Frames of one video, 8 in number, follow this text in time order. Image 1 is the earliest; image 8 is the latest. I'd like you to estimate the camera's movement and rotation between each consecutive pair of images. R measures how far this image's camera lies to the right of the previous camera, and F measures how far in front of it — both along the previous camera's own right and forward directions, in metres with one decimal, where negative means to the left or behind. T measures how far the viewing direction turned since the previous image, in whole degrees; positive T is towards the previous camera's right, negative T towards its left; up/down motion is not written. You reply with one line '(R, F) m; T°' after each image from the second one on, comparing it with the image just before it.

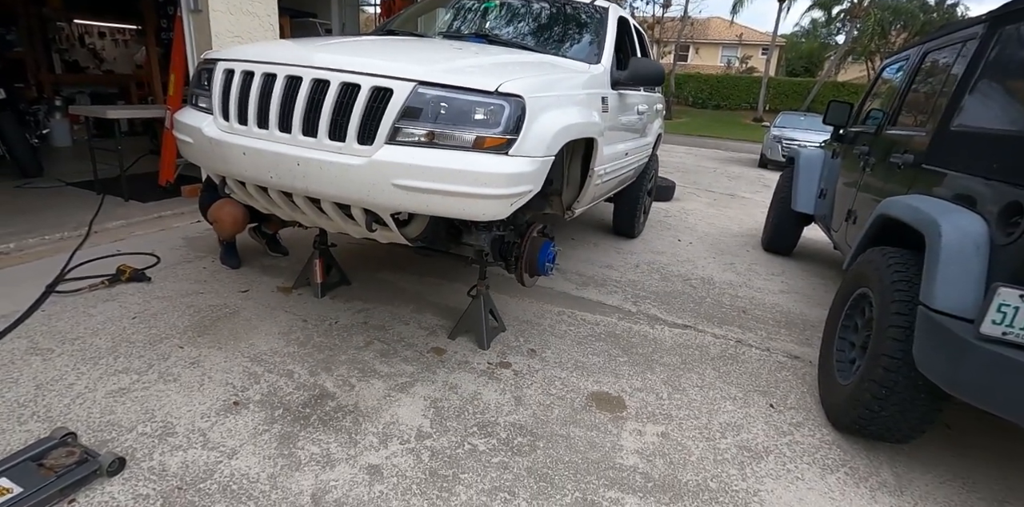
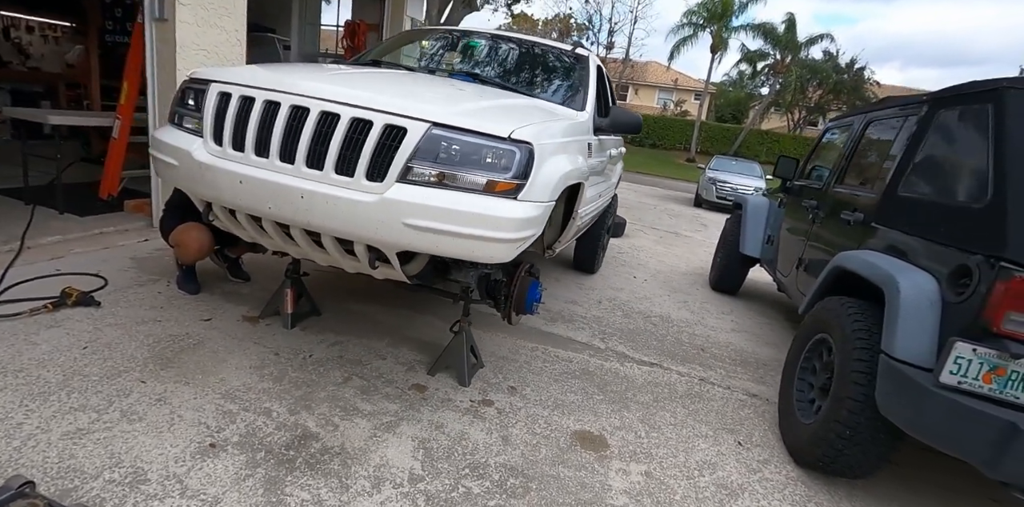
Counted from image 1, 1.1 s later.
(-0.2, 0.0) m; +7°
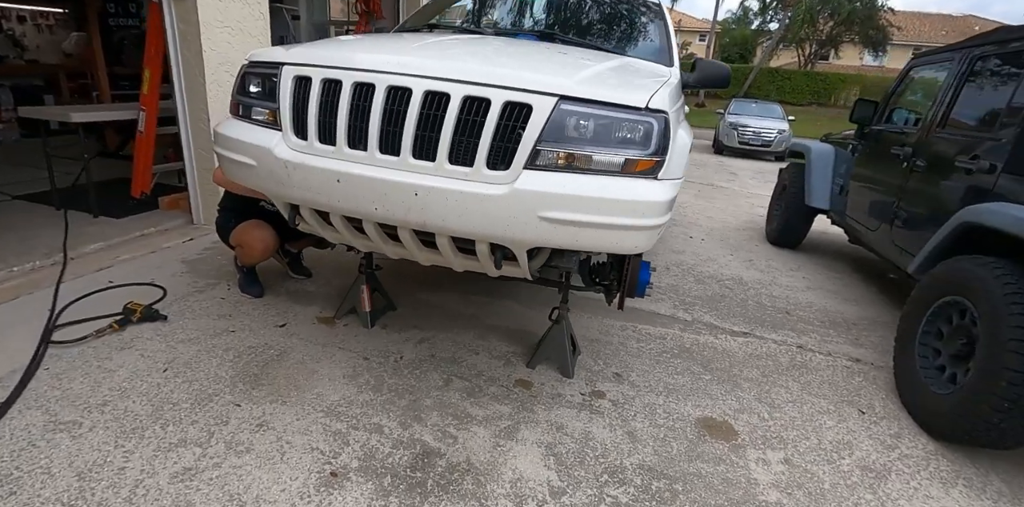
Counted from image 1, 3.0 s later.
(-0.4, +0.2) m; 0°
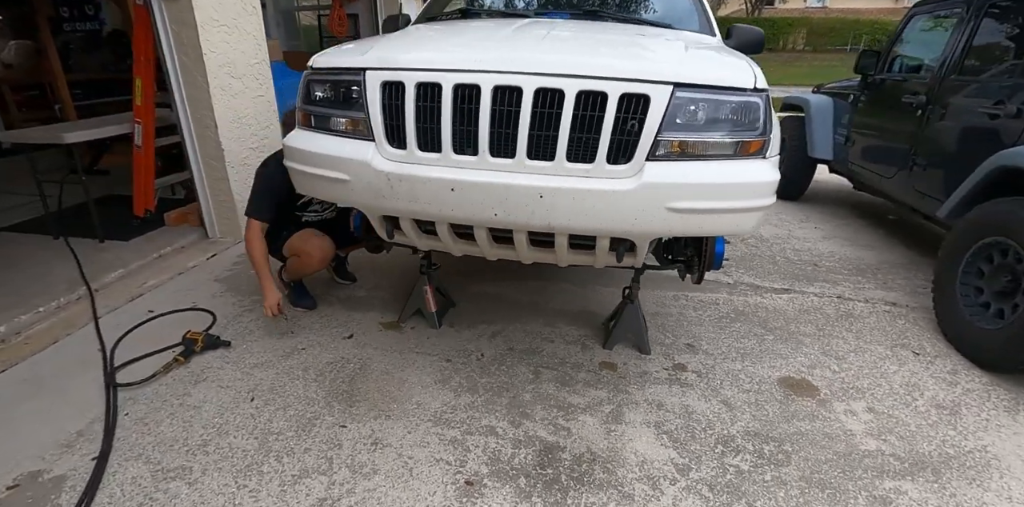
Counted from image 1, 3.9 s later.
(-0.5, 0.0) m; +4°
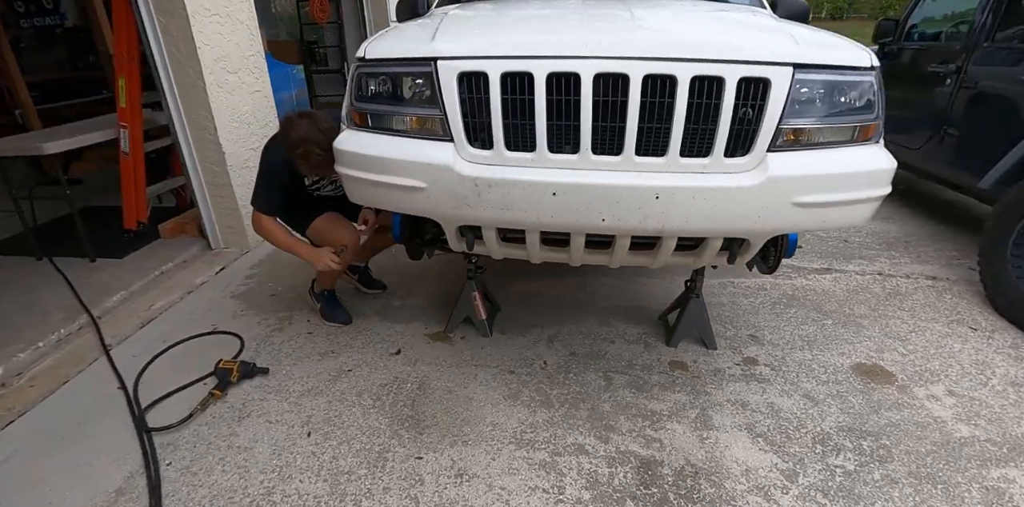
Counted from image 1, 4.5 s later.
(-0.4, +0.2) m; +3°
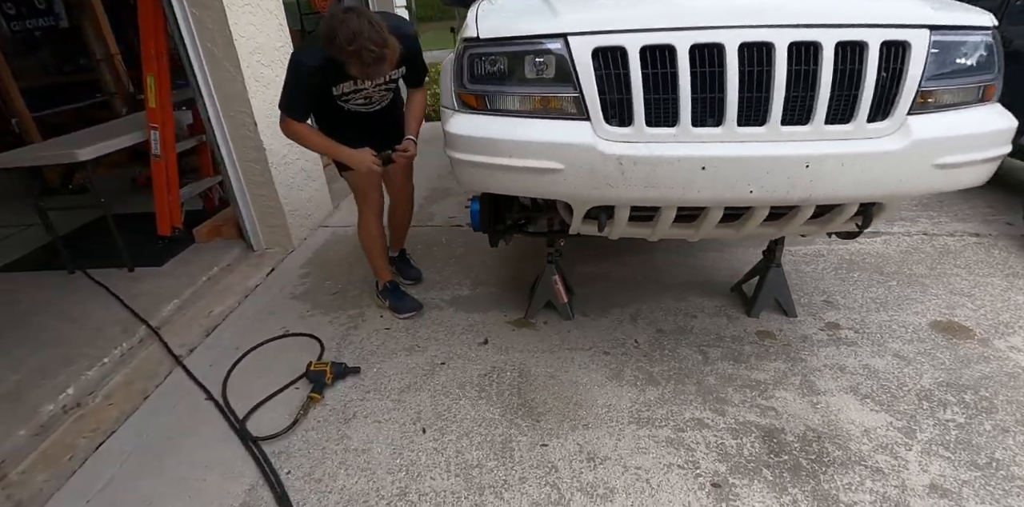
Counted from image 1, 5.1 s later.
(-0.4, 0.0) m; +3°
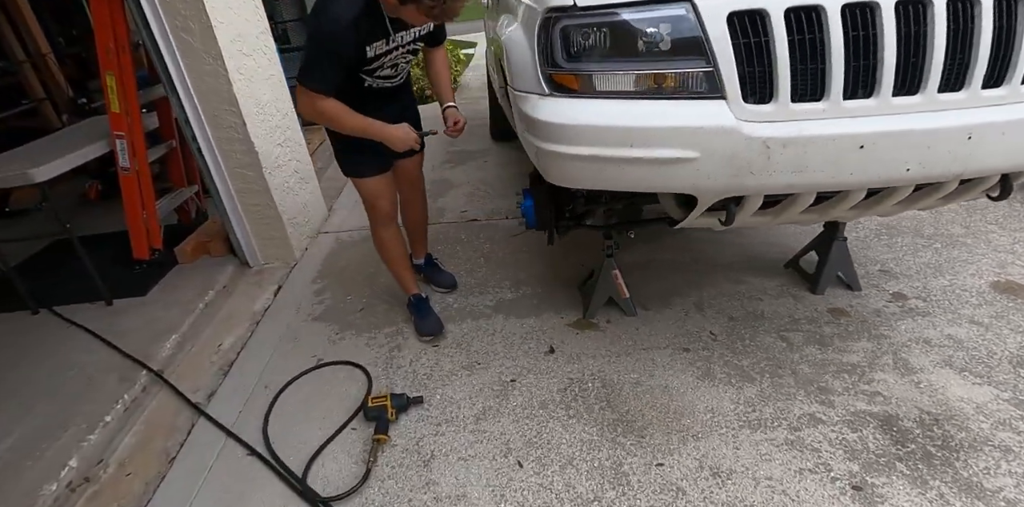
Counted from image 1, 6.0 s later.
(-0.4, +0.2) m; +5°
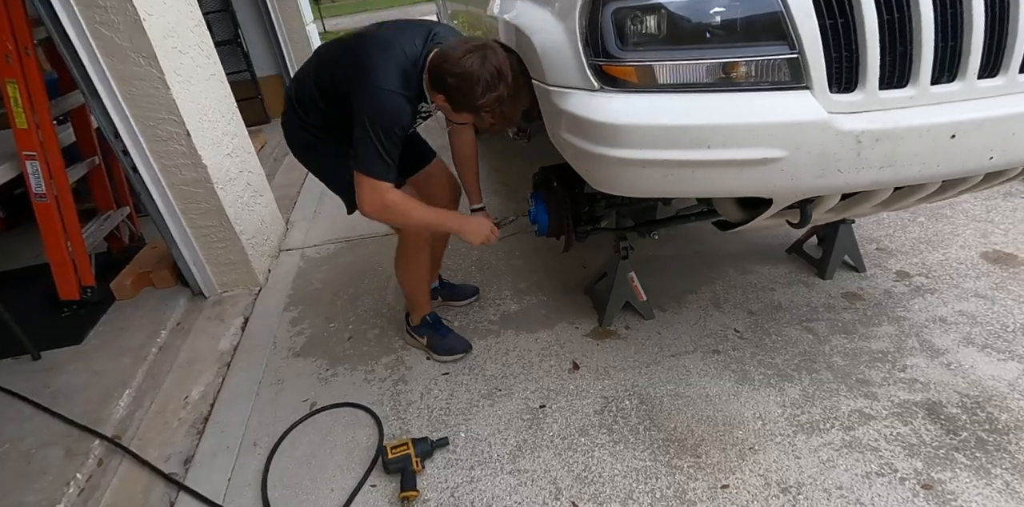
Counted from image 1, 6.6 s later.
(-0.3, +0.2) m; +7°
